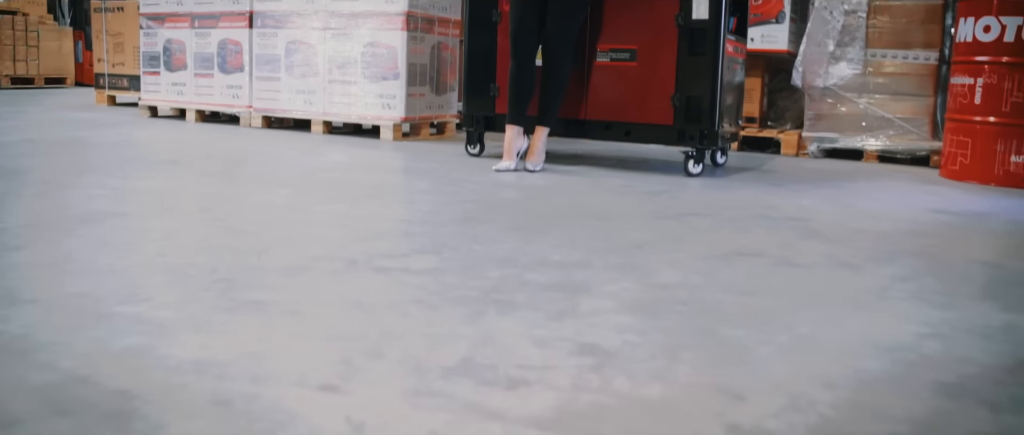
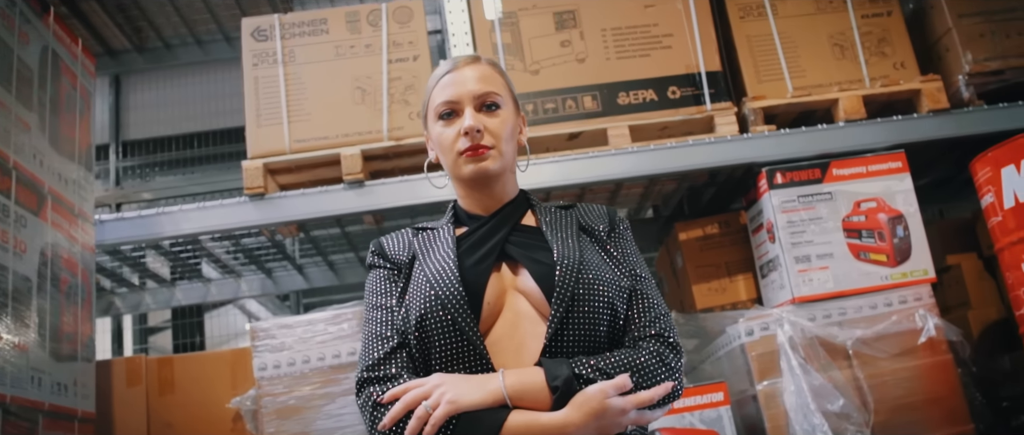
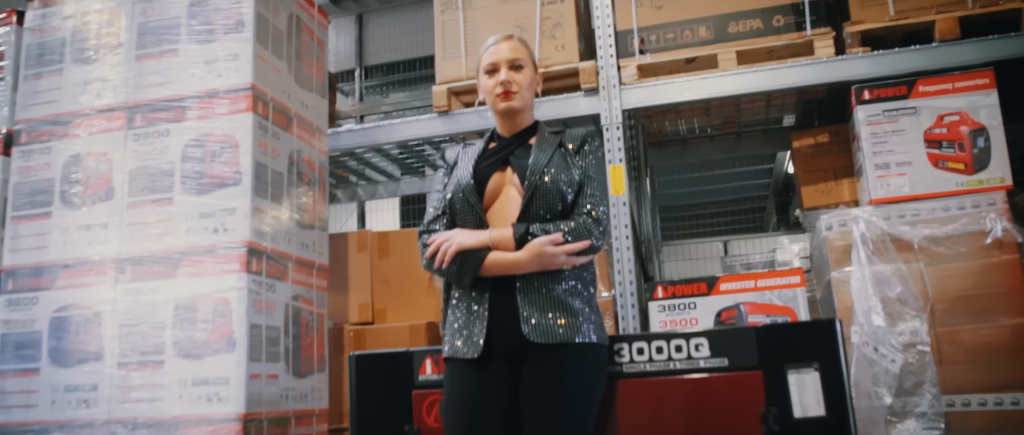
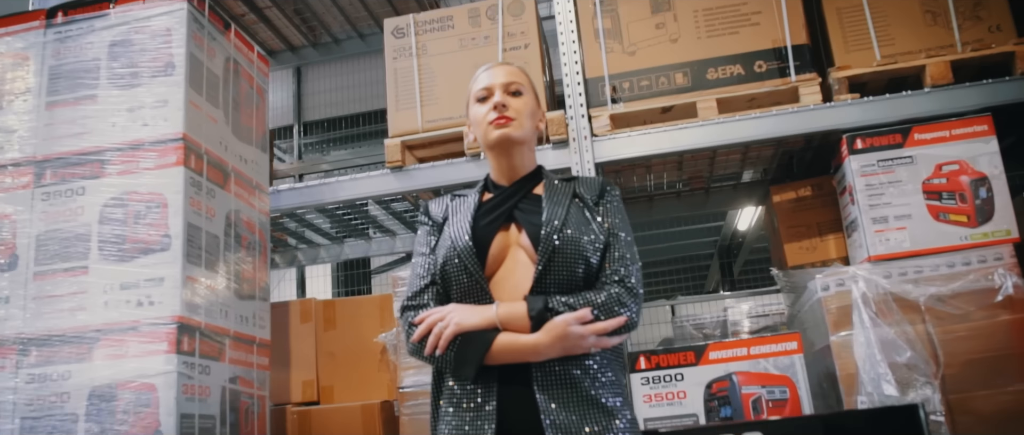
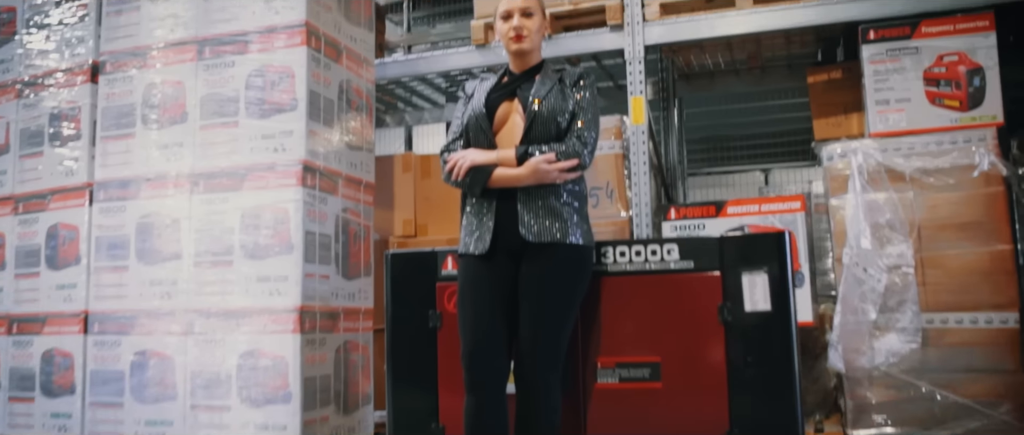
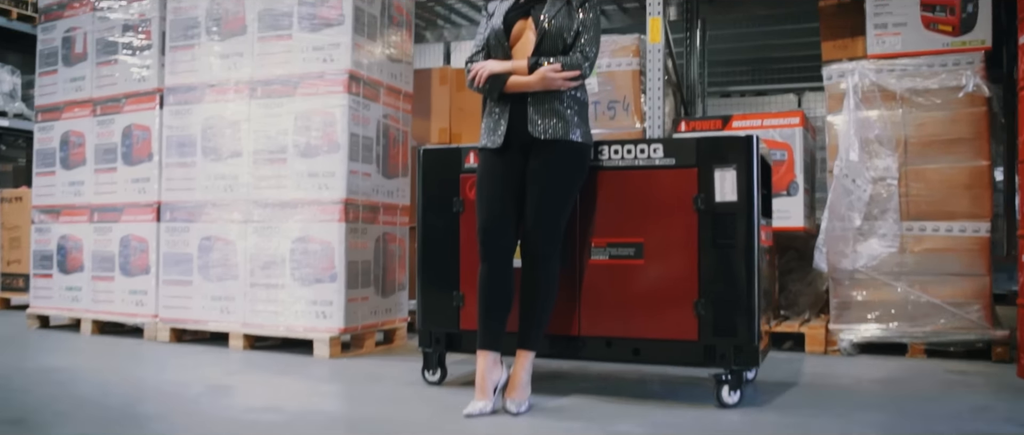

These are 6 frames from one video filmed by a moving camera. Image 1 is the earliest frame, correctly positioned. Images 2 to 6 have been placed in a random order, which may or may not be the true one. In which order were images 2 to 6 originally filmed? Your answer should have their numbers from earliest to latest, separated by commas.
6, 5, 3, 4, 2
